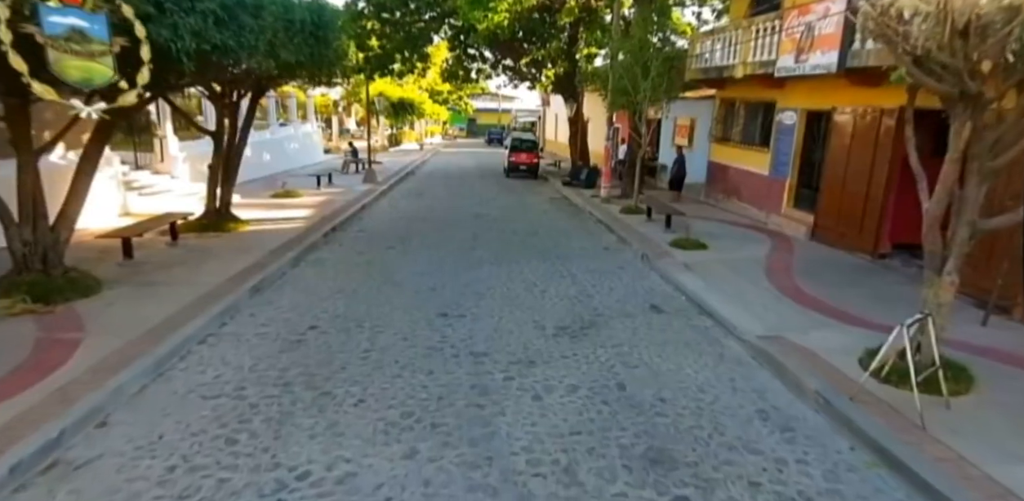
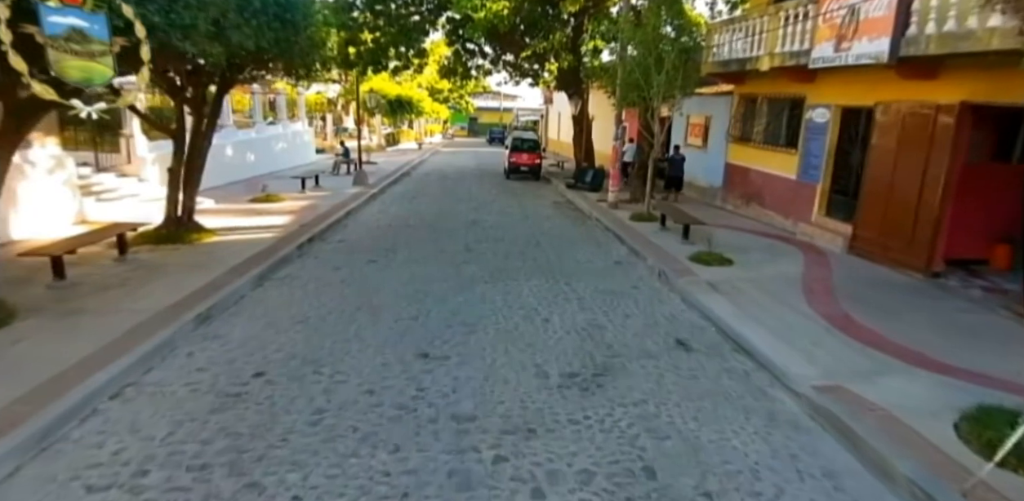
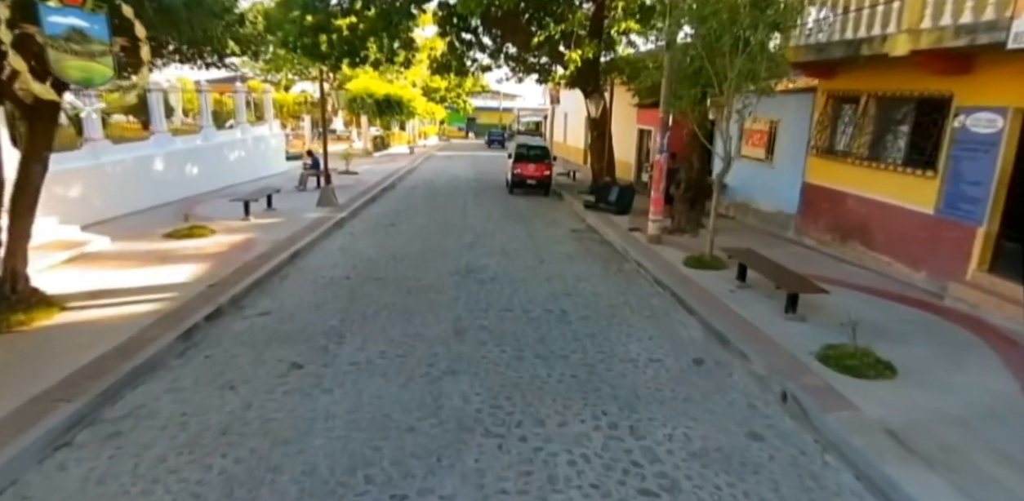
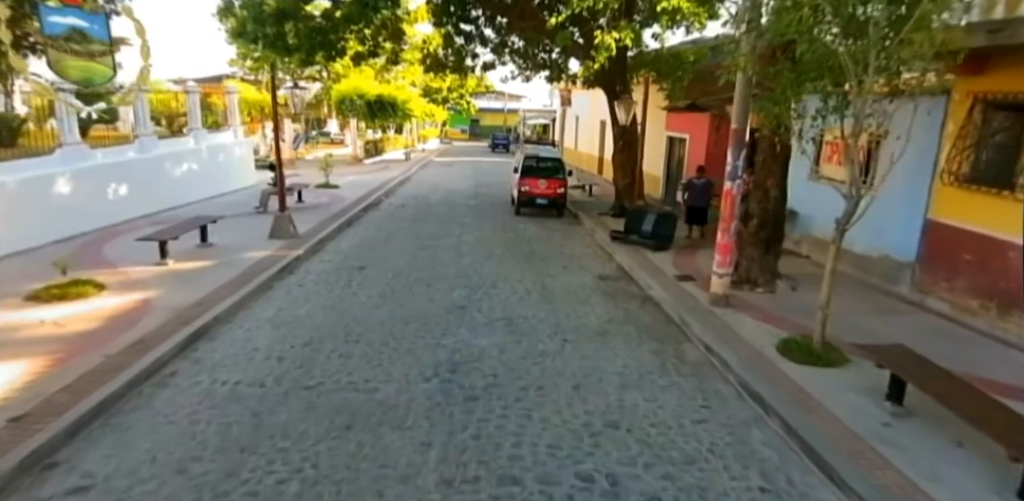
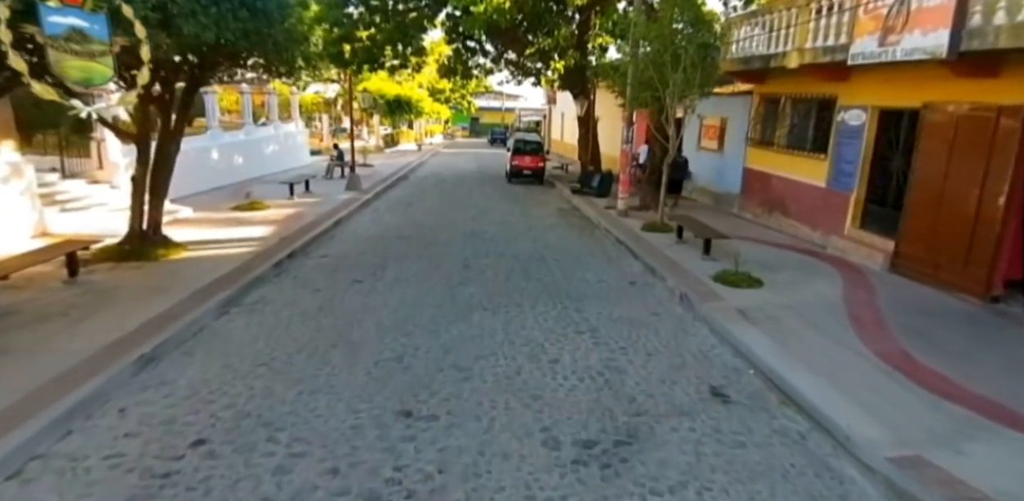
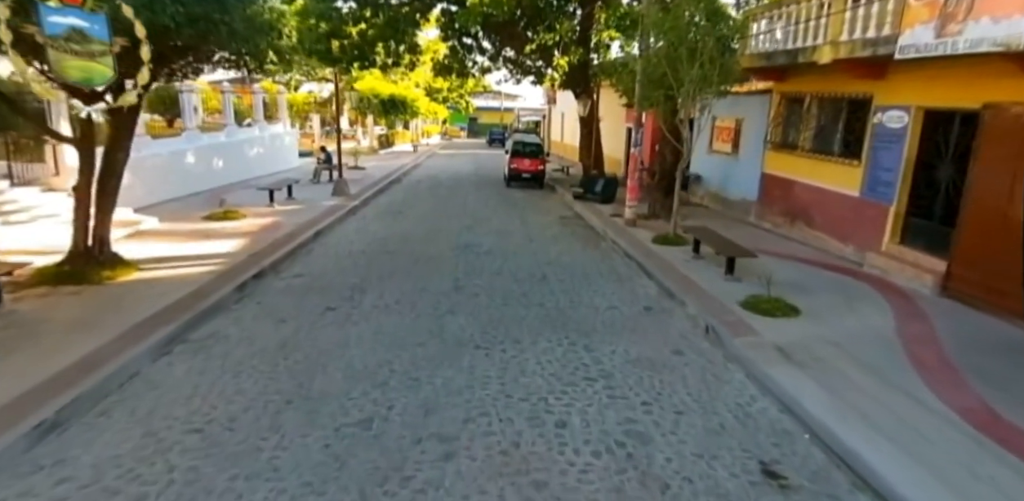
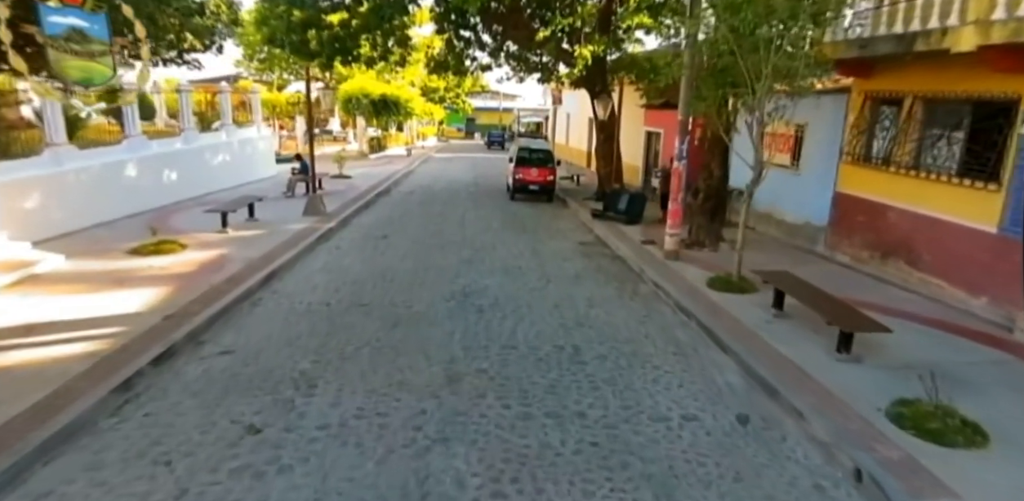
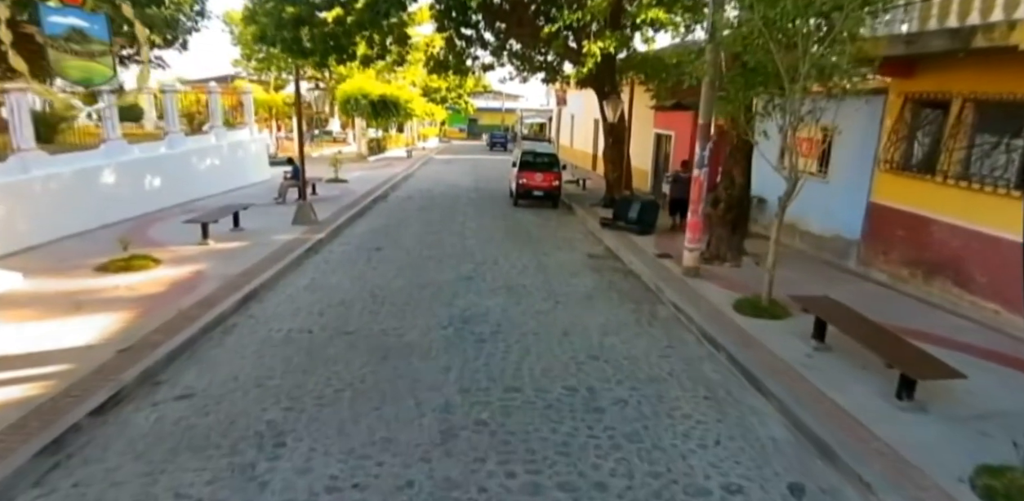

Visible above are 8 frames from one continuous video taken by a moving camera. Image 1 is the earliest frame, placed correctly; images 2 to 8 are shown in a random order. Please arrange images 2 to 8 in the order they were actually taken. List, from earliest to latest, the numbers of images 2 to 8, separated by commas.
2, 5, 6, 3, 7, 8, 4
